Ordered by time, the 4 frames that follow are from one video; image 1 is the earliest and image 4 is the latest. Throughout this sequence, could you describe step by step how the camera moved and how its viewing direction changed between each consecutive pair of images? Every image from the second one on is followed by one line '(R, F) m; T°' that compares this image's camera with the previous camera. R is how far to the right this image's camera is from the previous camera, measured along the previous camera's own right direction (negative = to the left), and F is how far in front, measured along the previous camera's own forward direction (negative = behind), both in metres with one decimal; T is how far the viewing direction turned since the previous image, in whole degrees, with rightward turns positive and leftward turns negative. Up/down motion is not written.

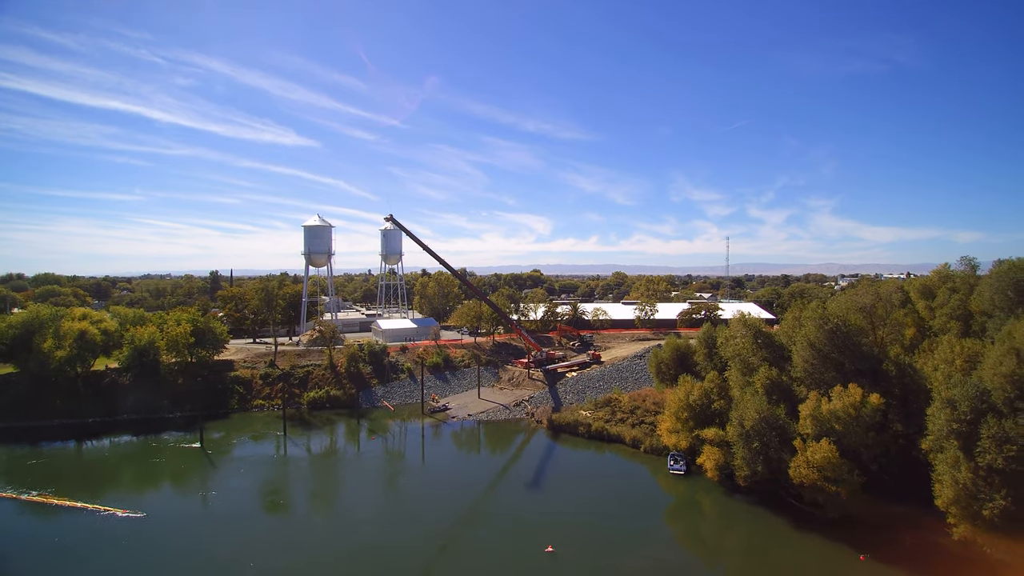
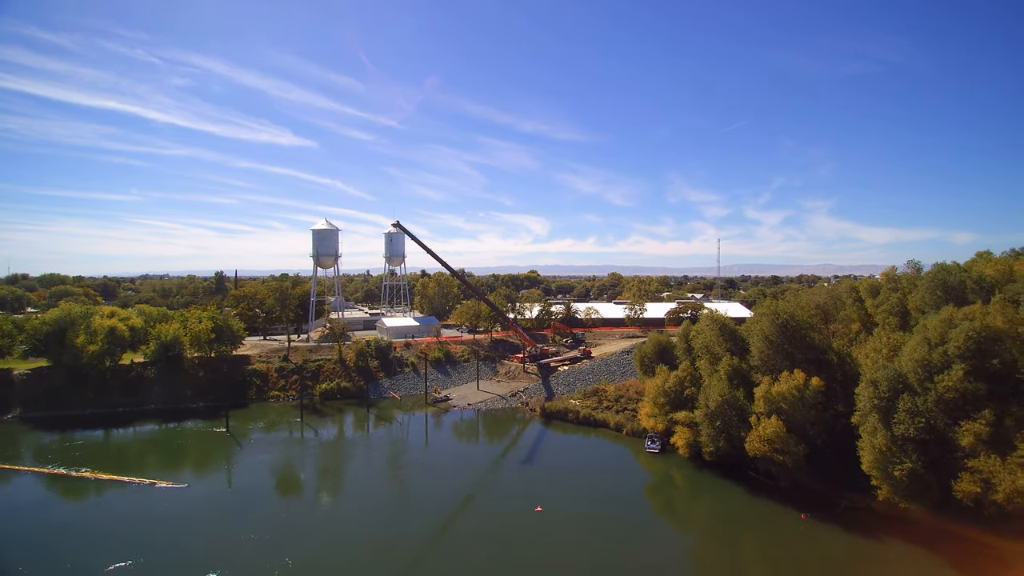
(+0.1, -2.9) m; 0°
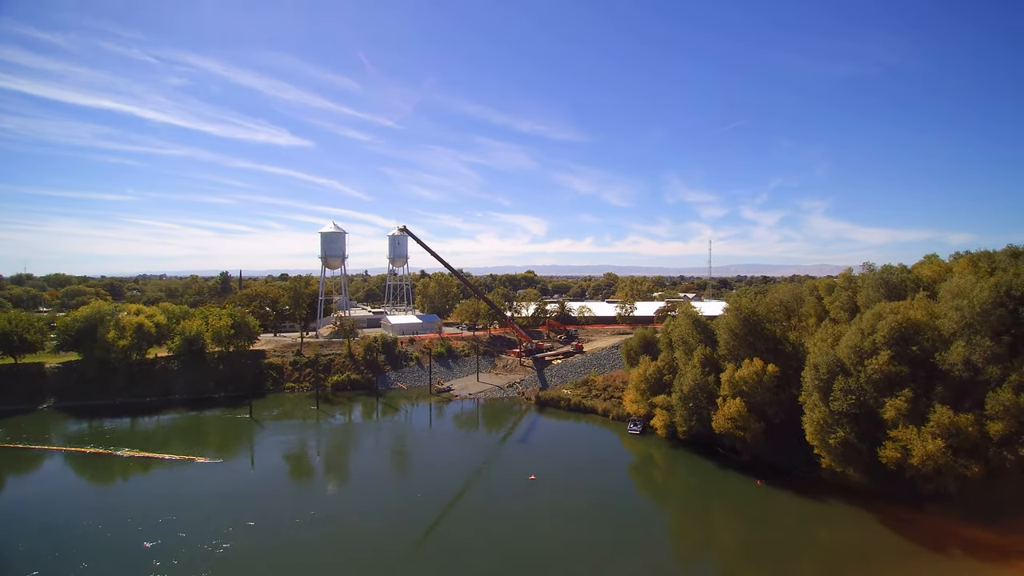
(0.0, -3.1) m; 0°
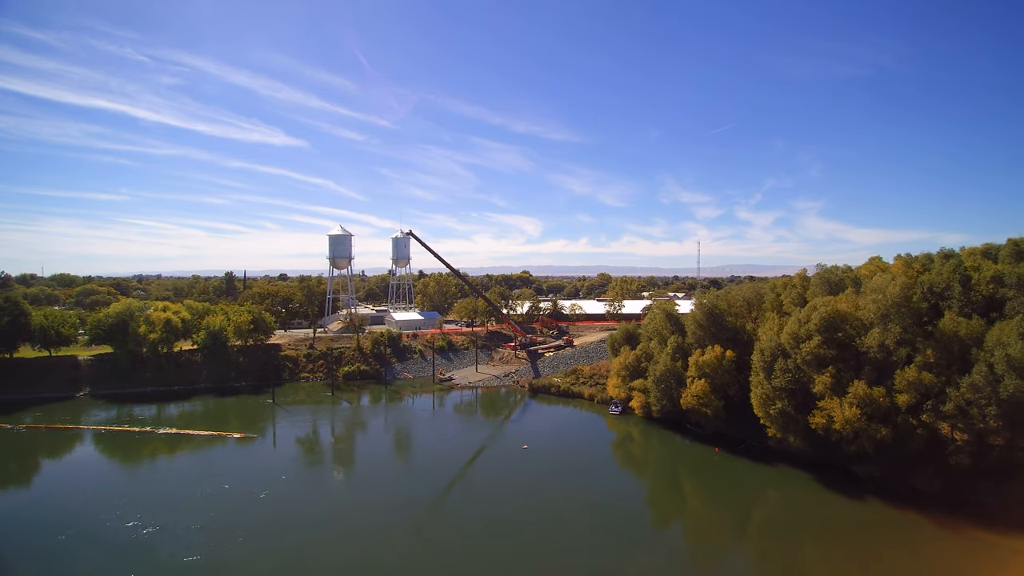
(0.0, -3.9) m; +1°
